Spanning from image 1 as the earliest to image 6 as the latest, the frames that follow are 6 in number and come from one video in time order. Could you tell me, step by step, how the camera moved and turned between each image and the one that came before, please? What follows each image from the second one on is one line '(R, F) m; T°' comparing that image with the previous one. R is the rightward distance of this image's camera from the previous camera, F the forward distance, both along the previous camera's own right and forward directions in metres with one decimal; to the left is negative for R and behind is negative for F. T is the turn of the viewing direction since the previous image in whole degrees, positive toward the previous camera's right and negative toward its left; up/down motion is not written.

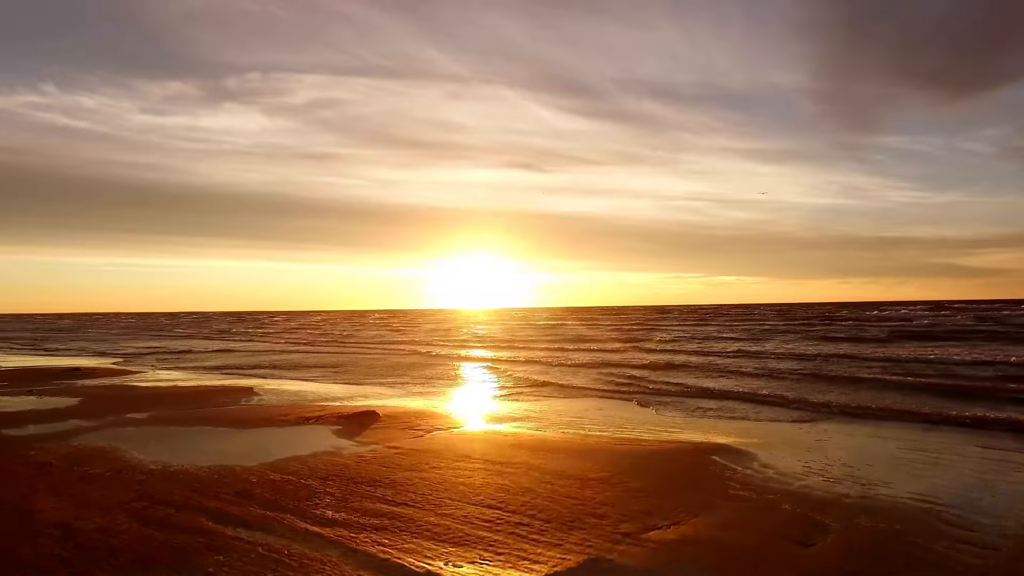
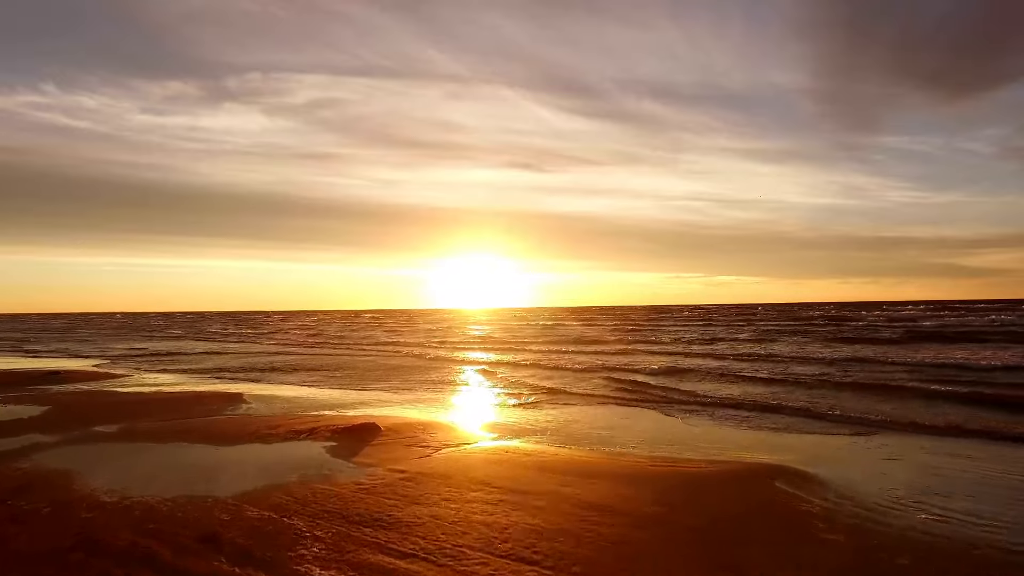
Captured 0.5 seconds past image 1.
(-0.3, +1.7) m; 0°
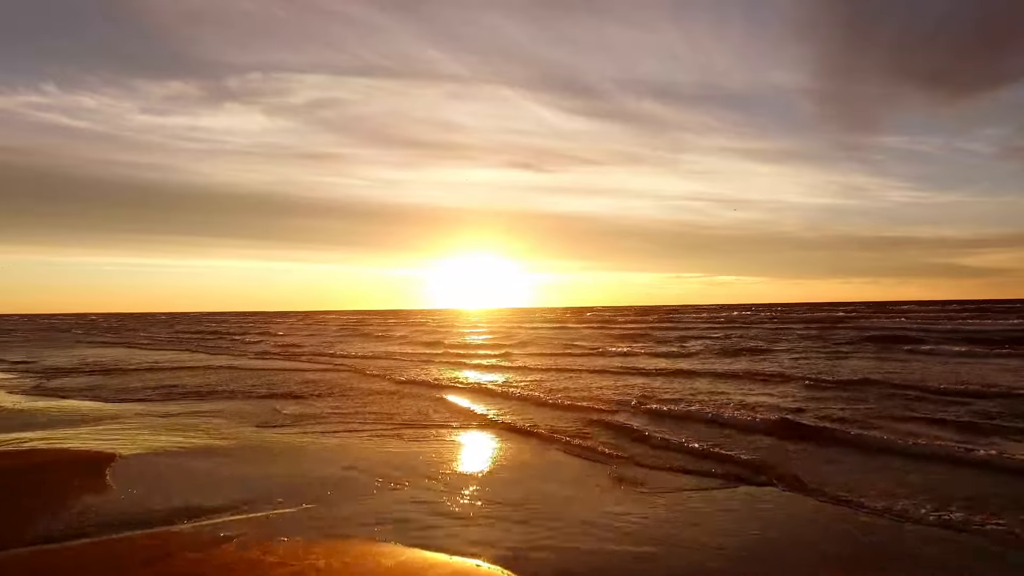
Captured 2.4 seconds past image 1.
(+0.7, +2.0) m; 0°
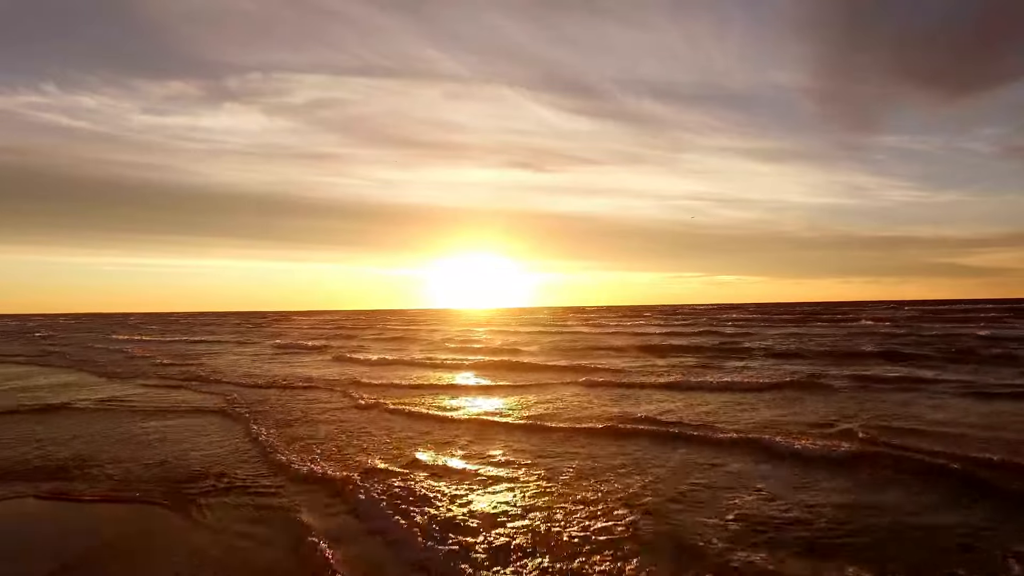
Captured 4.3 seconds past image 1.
(-0.4, +5.0) m; 0°
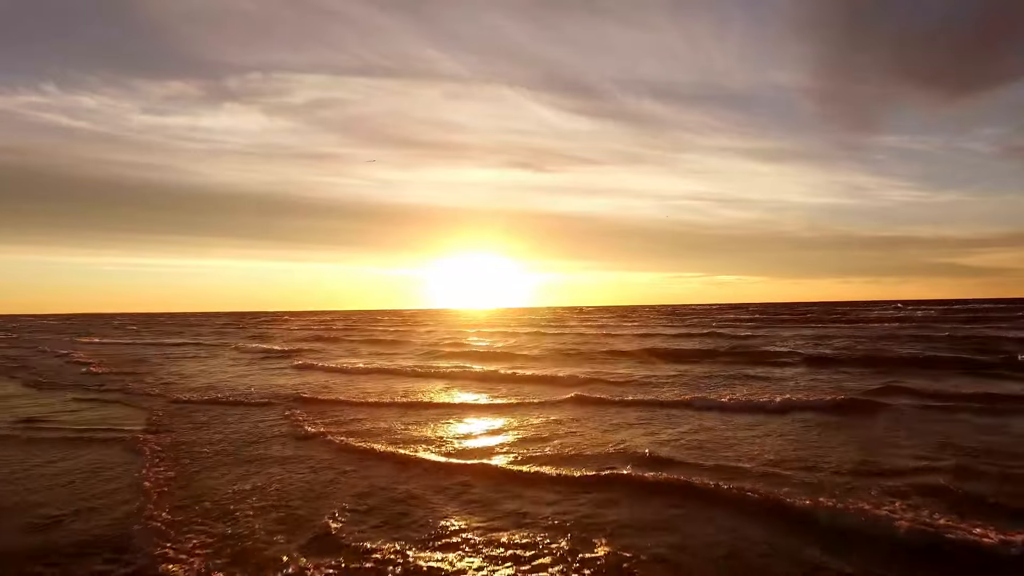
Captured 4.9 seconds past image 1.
(-0.1, +0.9) m; 0°
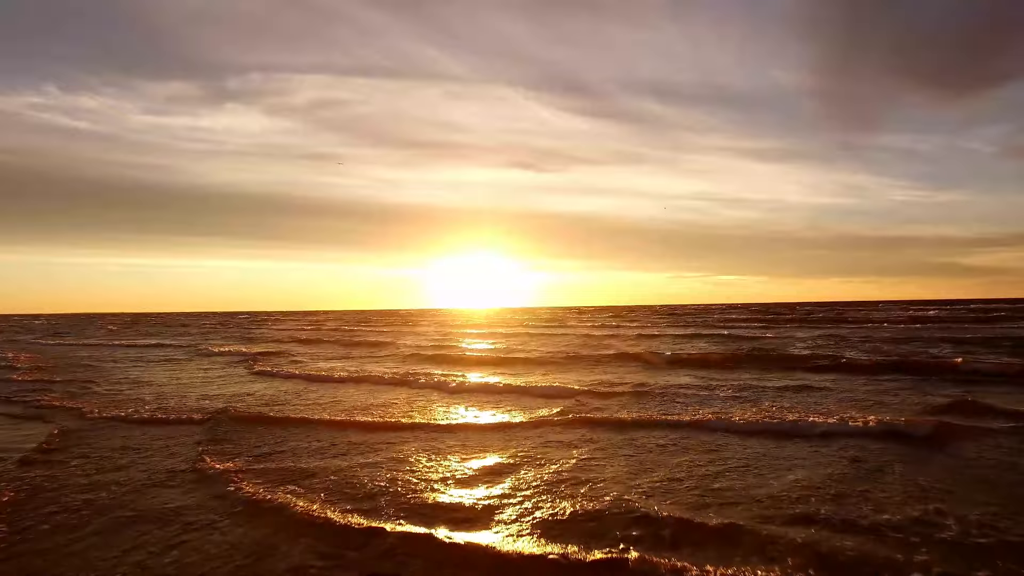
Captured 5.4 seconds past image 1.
(0.0, -0.1) m; 0°
